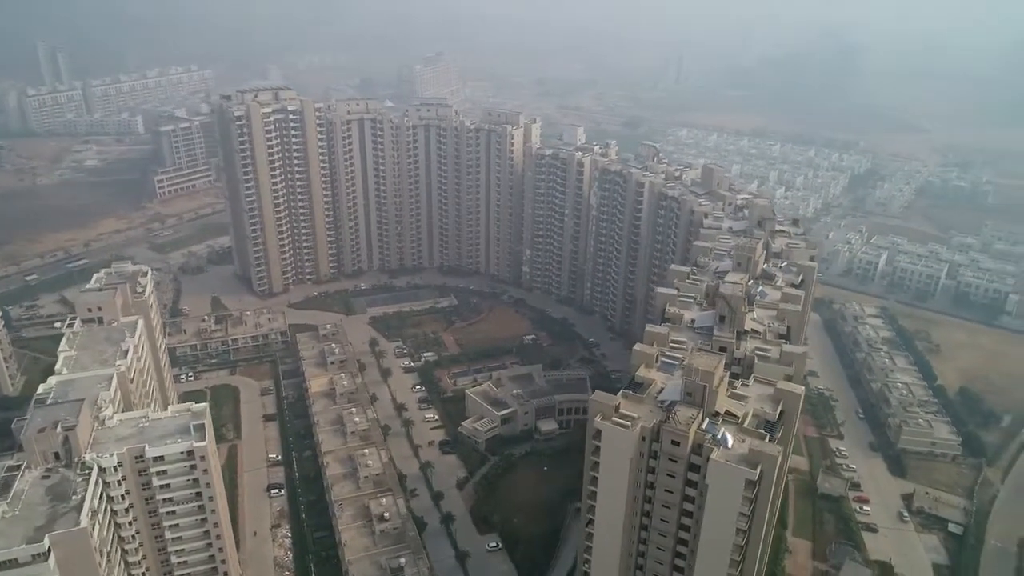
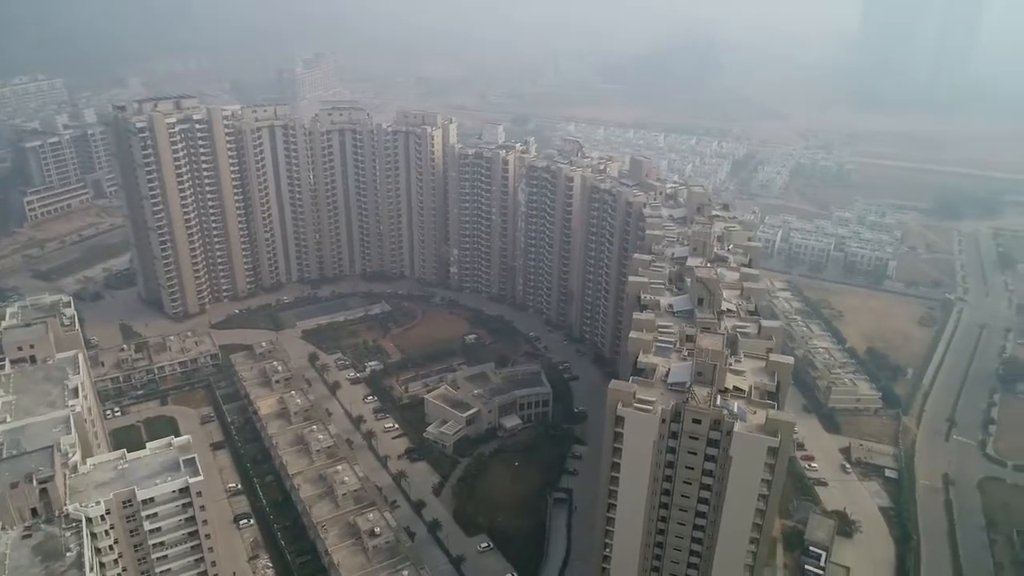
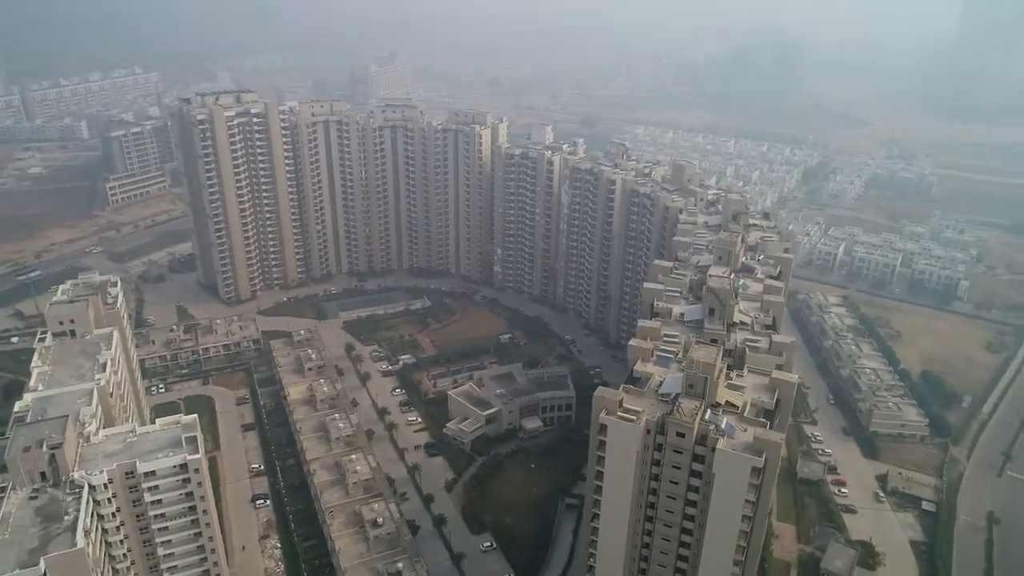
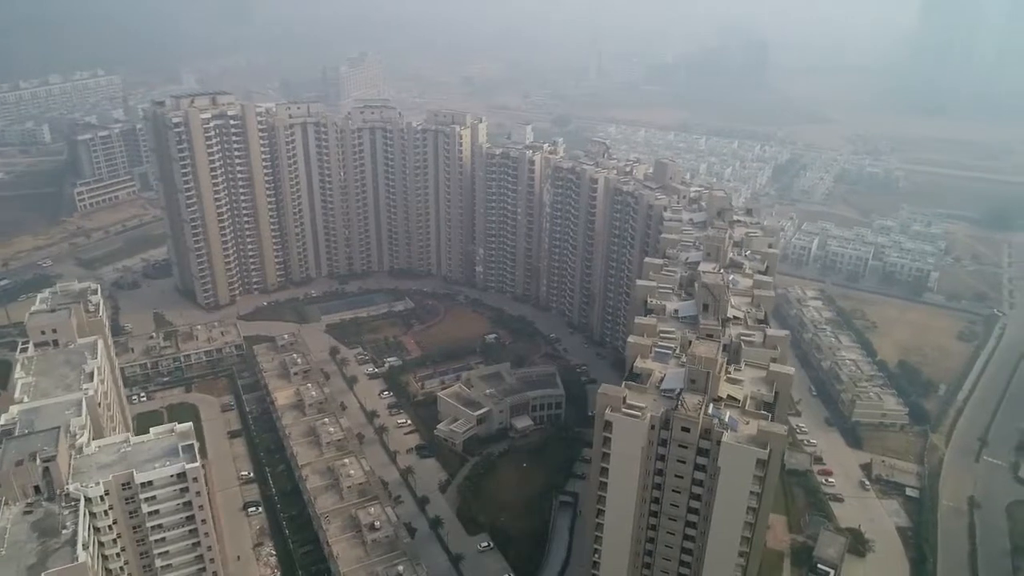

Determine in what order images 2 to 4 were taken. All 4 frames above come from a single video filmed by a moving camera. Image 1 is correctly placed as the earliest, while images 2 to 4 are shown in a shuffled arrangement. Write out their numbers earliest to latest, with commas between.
3, 4, 2
